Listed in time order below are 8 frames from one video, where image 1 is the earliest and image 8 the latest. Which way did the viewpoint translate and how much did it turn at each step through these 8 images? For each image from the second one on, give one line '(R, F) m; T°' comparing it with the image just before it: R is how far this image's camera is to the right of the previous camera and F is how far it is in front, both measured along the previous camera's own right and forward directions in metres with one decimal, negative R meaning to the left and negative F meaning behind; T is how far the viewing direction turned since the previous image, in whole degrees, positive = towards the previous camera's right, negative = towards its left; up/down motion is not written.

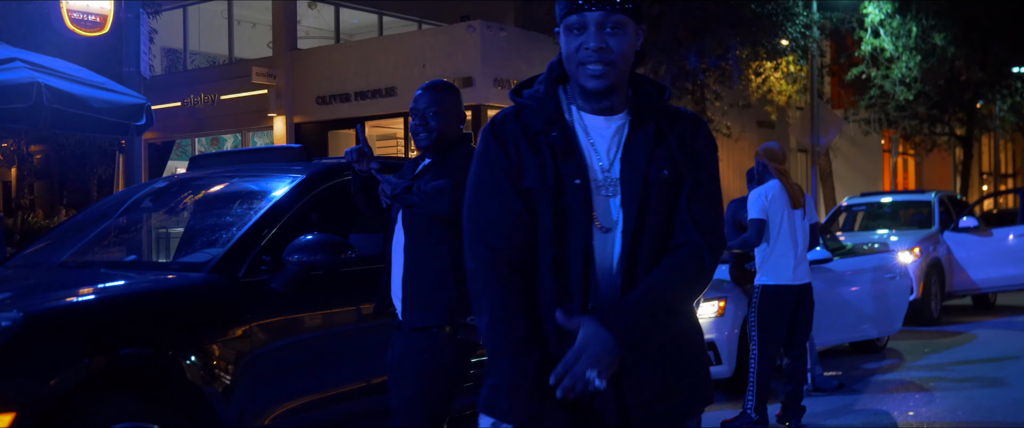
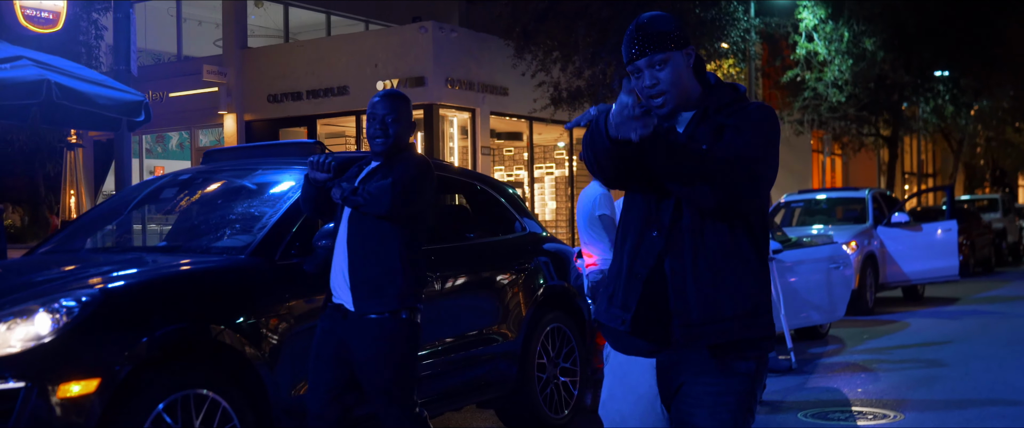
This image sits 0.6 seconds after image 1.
(-0.4, -0.5) m; +4°
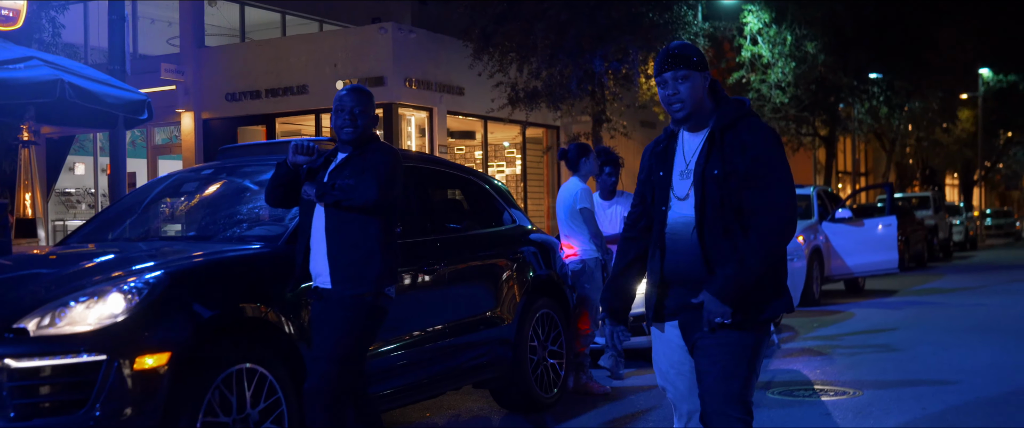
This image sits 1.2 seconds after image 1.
(-0.4, -0.5) m; +3°
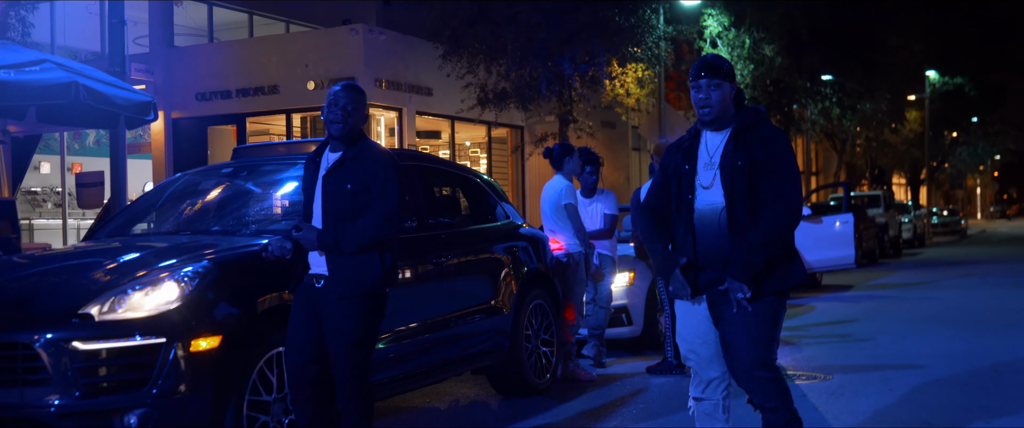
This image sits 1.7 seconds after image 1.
(-0.3, -0.4) m; +2°
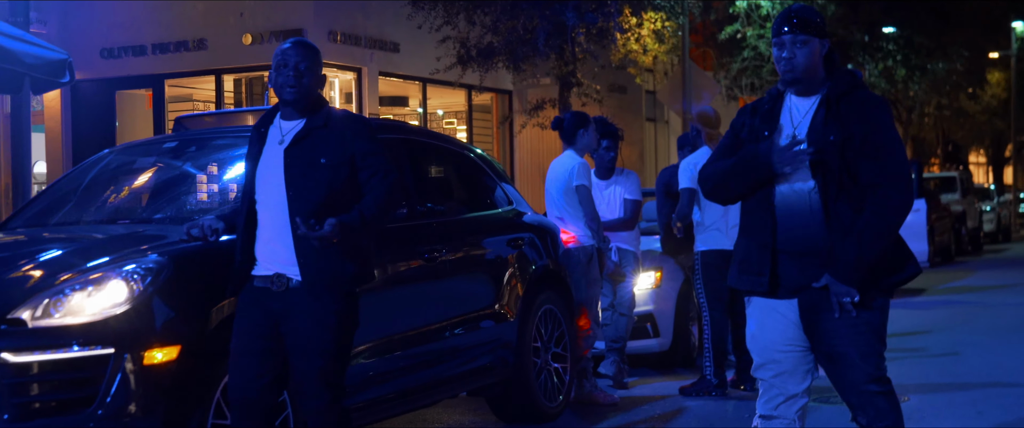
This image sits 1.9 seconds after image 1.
(0.0, +0.7) m; -1°
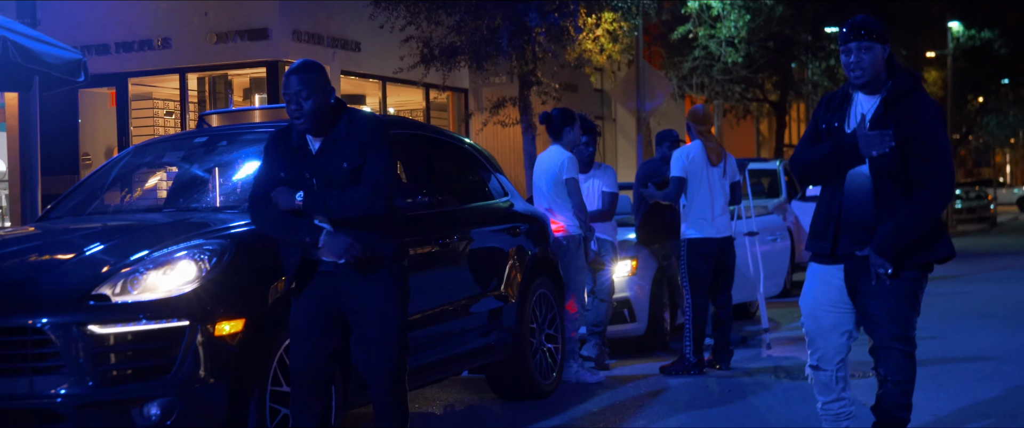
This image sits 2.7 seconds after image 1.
(-0.3, -0.4) m; +3°
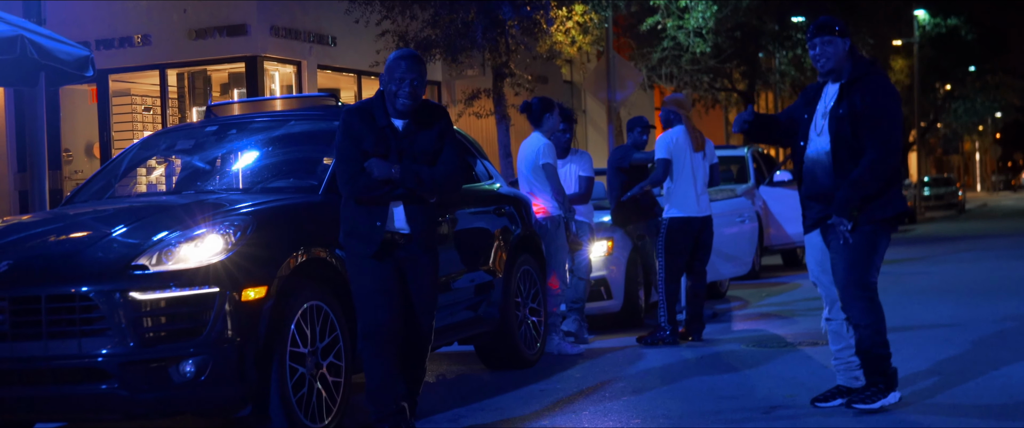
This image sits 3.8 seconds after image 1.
(-0.1, -0.5) m; +1°
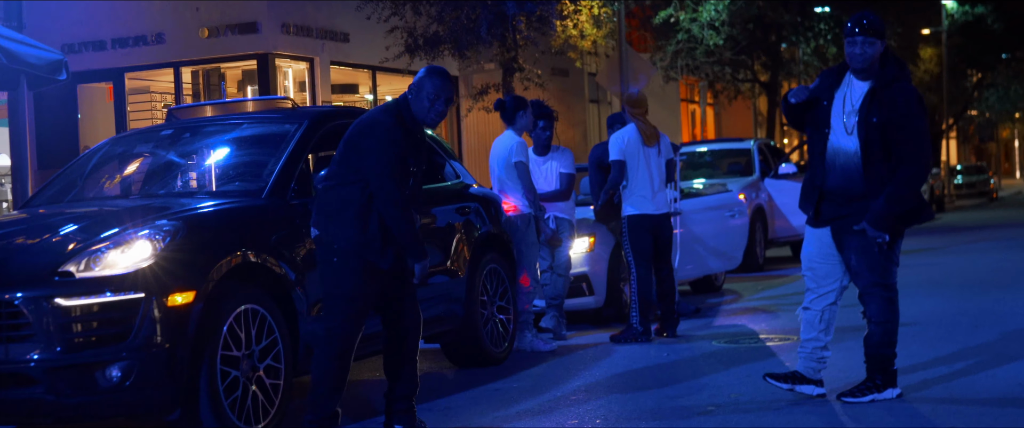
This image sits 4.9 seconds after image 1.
(+0.5, -0.1) m; -2°
